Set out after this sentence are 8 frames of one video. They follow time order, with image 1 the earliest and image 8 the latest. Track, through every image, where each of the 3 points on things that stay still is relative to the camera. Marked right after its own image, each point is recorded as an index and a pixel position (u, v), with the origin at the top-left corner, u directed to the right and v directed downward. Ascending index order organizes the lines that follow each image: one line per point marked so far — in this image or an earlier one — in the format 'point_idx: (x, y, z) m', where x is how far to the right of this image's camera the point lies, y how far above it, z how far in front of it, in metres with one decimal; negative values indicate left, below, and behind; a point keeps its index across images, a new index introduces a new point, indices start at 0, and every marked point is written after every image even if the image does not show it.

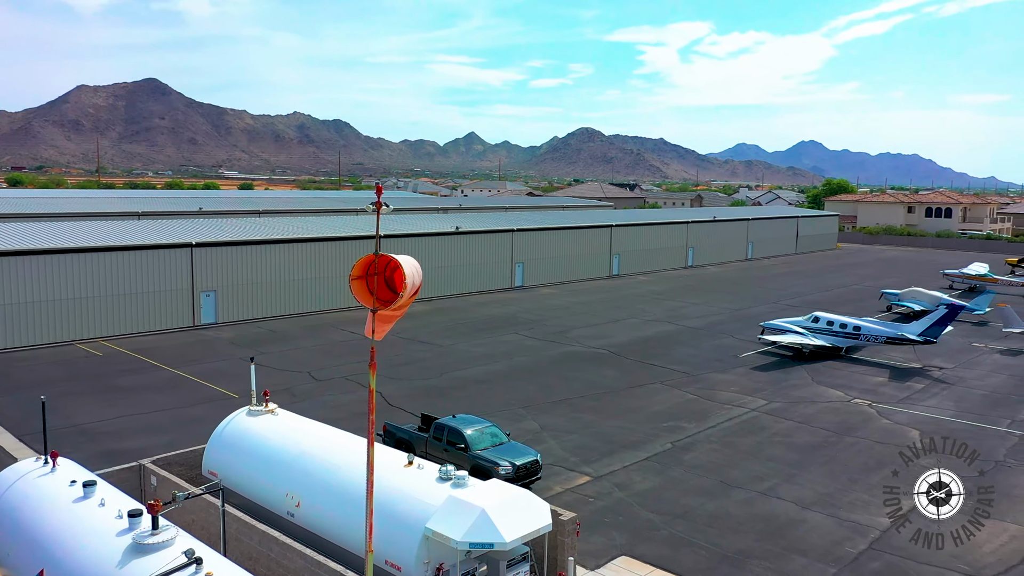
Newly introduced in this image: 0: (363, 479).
0: (-2.4, -3.1, +13.5) m
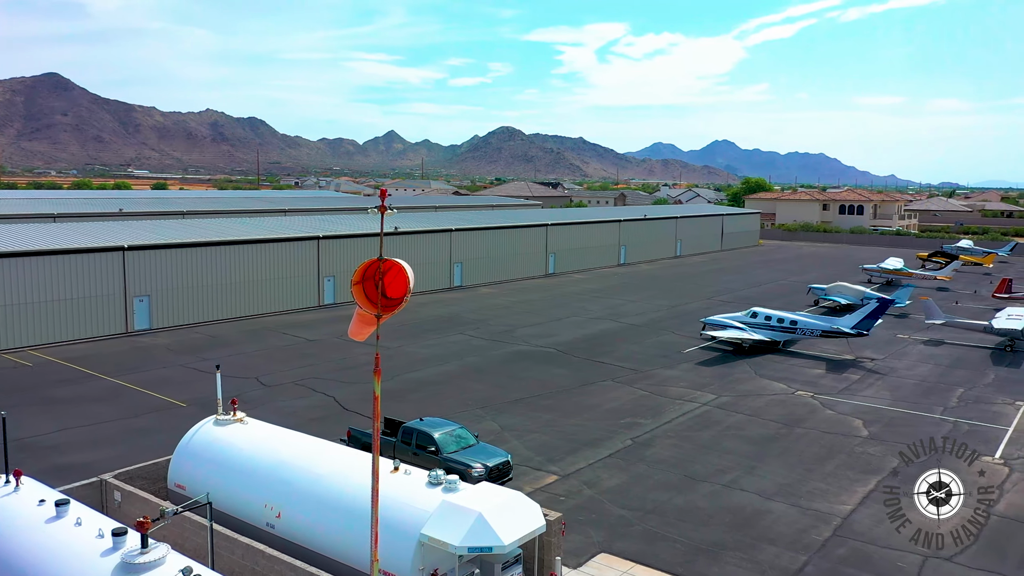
0: (-2.6, -3.2, +13.2) m
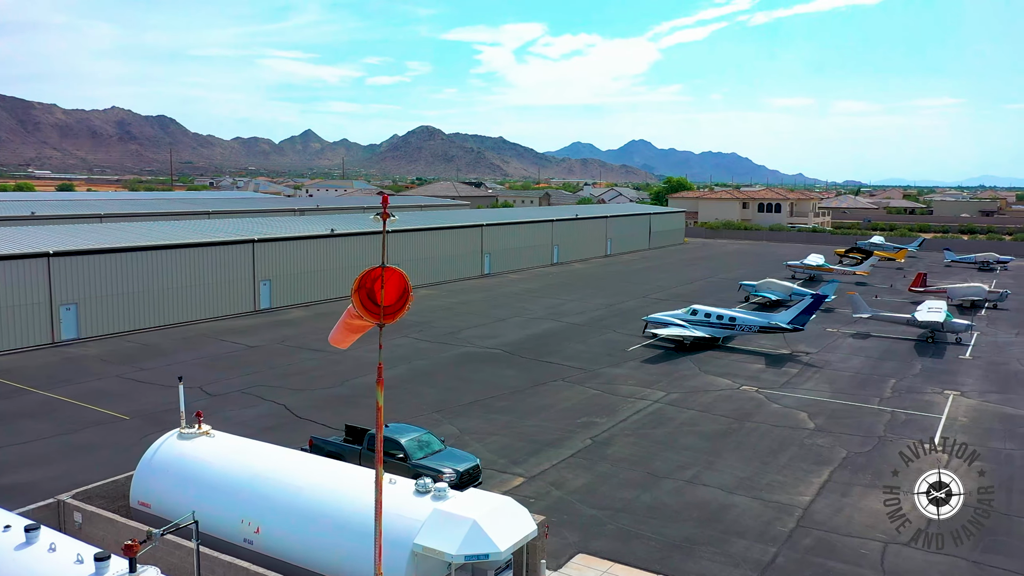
0: (-2.8, -3.3, +13.0) m
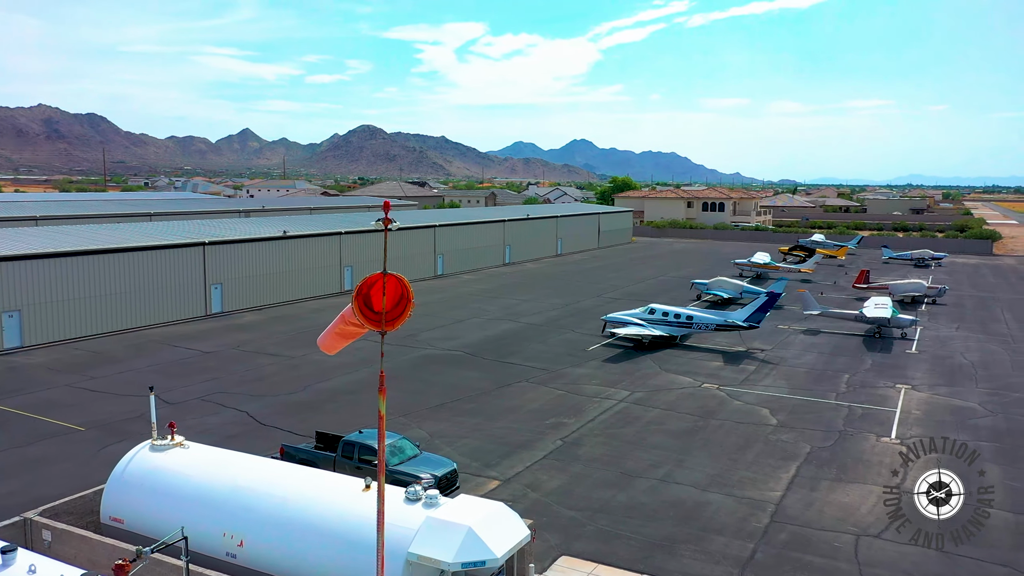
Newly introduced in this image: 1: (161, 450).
0: (-2.9, -3.4, +12.7) m
1: (-6.2, -2.9, +14.7) m
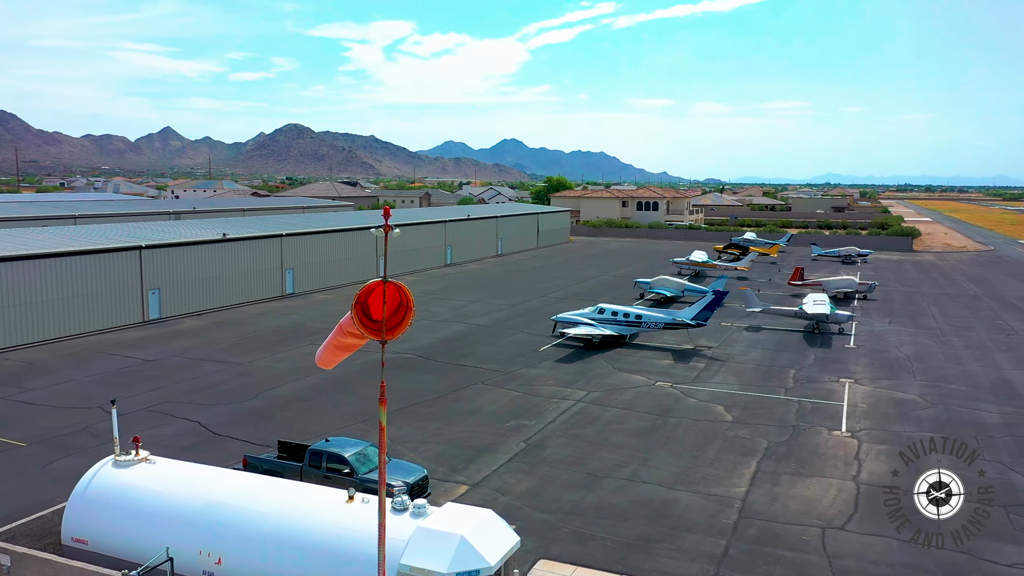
0: (-3.1, -3.5, +12.3) m
1: (-6.6, -3.0, +14.1) m
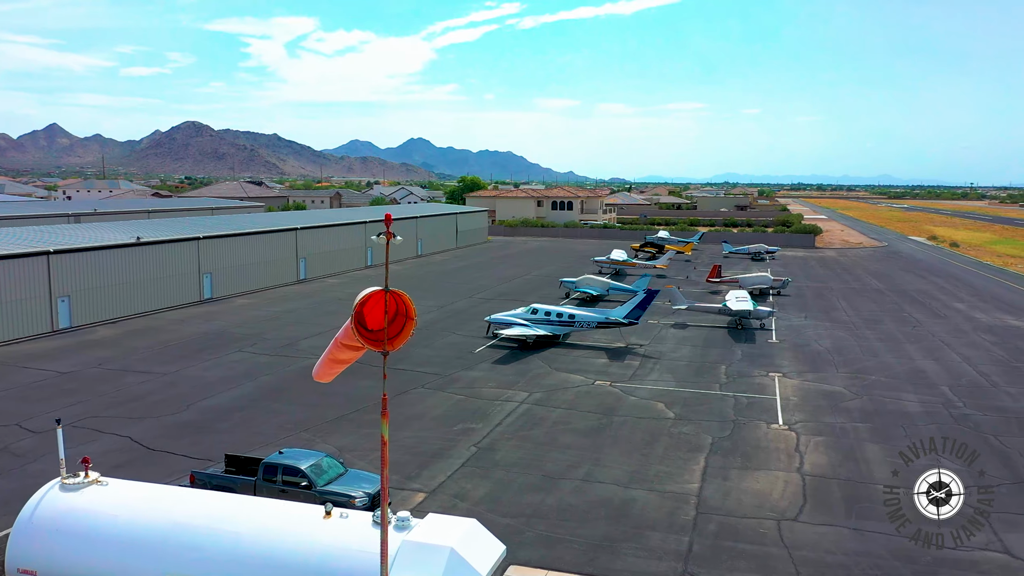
0: (-3.3, -3.6, +11.8) m
1: (-6.9, -3.2, +13.2) m
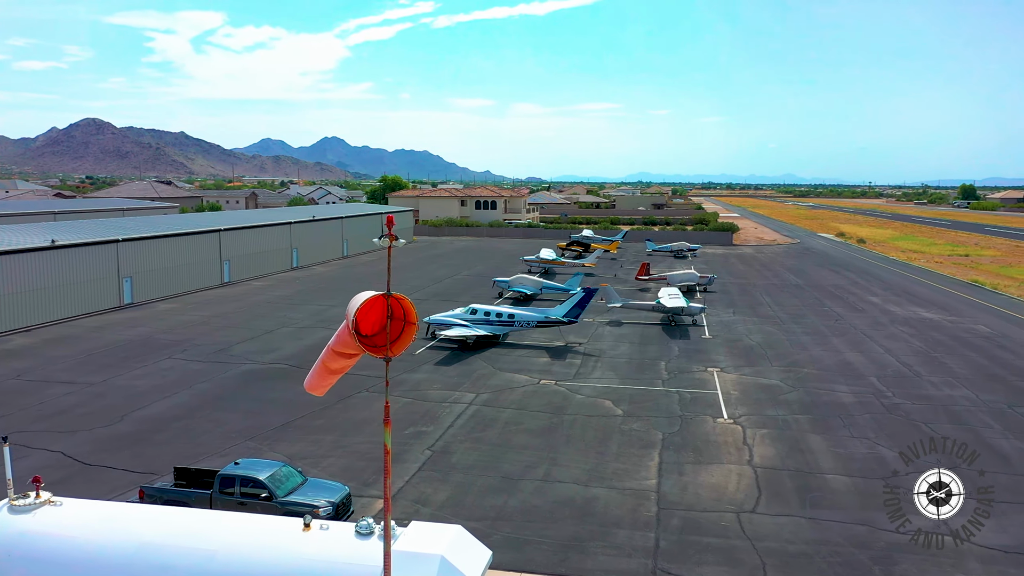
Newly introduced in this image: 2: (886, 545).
0: (-3.5, -3.7, +11.4) m
1: (-7.2, -3.3, +12.3) m
2: (+7.6, -5.2, +16.7) m
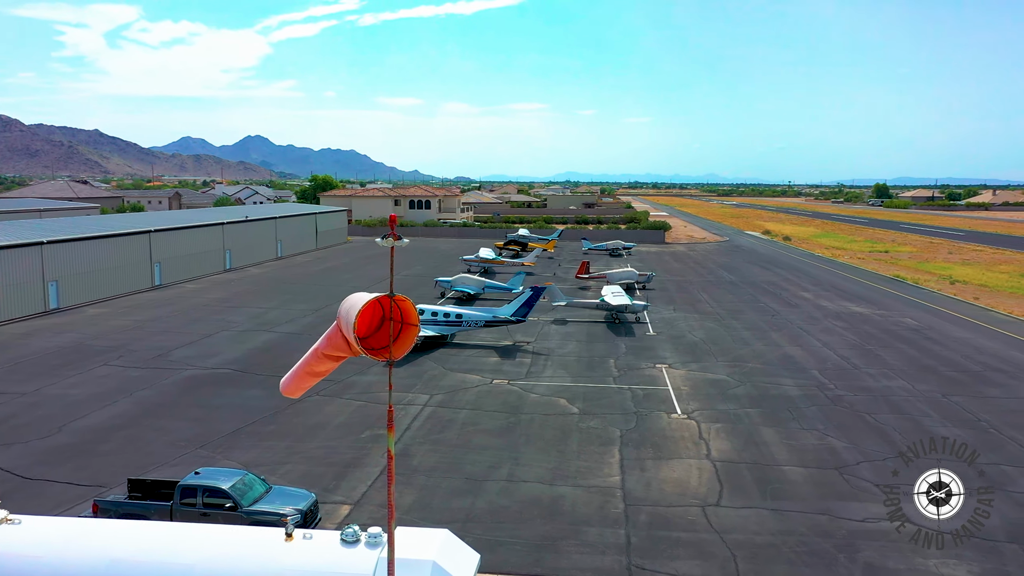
0: (-3.6, -3.7, +10.9) m
1: (-7.4, -3.4, +11.6) m
2: (+7.0, -5.1, +17.2) m
